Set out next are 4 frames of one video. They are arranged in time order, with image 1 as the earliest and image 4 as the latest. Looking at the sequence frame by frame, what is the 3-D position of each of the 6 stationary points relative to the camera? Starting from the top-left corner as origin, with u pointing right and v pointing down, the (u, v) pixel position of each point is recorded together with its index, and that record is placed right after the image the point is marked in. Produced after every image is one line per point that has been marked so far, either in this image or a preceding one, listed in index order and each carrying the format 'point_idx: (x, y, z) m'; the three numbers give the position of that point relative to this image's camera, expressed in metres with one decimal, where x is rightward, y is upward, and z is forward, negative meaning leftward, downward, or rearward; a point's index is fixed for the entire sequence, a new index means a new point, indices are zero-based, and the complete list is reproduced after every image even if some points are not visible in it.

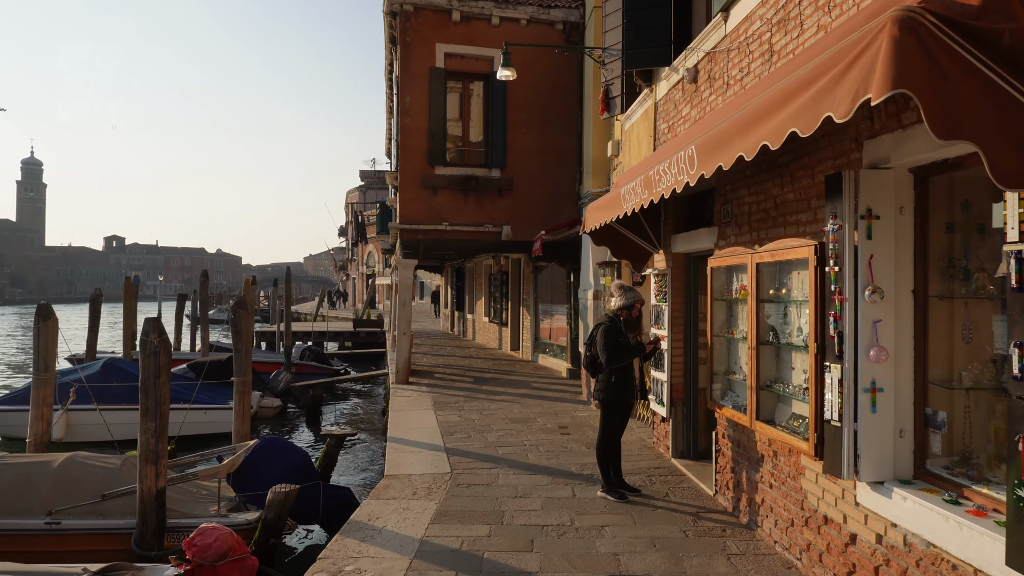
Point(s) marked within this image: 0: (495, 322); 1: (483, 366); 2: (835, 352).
0: (-0.5, -0.9, +19.4) m
1: (-0.6, -1.7, +15.2) m
2: (+1.6, -0.3, +3.6) m
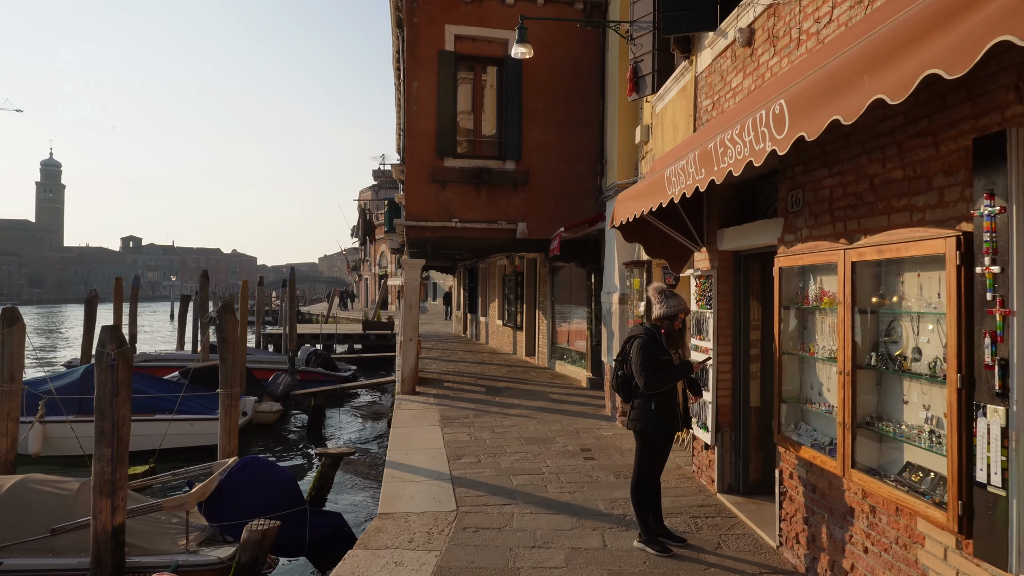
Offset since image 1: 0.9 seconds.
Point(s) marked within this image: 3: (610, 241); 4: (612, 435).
0: (-0.1, -1.0, +18.4) m
1: (-0.3, -1.7, +14.2) m
2: (+1.7, -0.4, +2.5) m
3: (+1.3, +0.6, +9.3) m
4: (+1.2, -1.7, +8.2) m
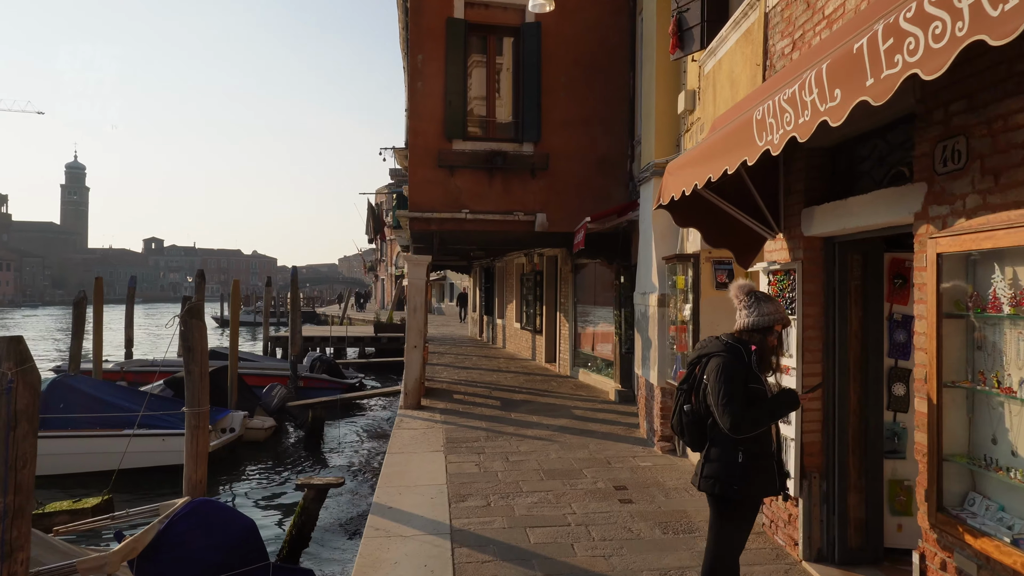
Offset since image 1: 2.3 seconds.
0: (+0.4, -1.0, +17.0) m
1: (0.0, -1.7, +12.8) m
2: (+1.7, -0.3, +1.0) m
3: (+1.5, +0.6, +7.9) m
4: (+1.3, -1.7, +6.8) m
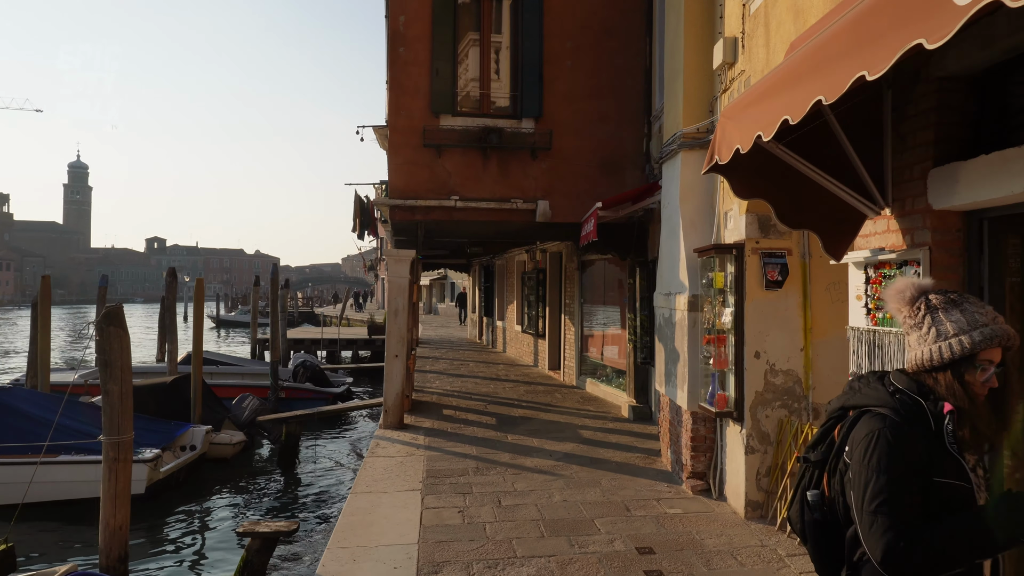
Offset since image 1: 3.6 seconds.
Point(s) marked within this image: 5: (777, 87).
0: (+0.4, -1.0, +15.5) m
1: (0.0, -1.7, +11.4) m
2: (+1.6, -0.3, -0.4) m
3: (+1.4, +0.6, +6.4) m
4: (+1.3, -1.7, +5.3) m
5: (+1.1, +0.8, +2.9) m
